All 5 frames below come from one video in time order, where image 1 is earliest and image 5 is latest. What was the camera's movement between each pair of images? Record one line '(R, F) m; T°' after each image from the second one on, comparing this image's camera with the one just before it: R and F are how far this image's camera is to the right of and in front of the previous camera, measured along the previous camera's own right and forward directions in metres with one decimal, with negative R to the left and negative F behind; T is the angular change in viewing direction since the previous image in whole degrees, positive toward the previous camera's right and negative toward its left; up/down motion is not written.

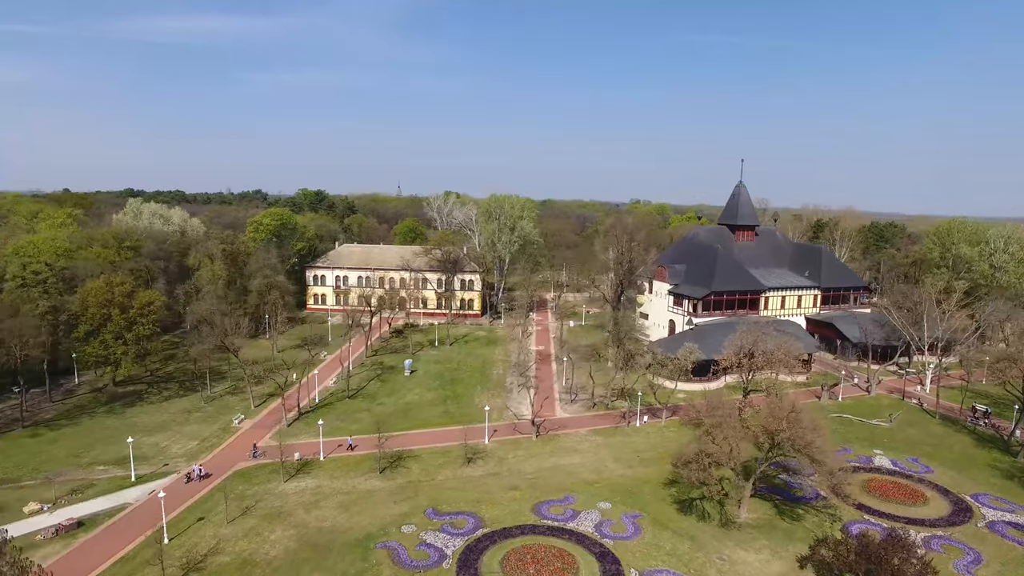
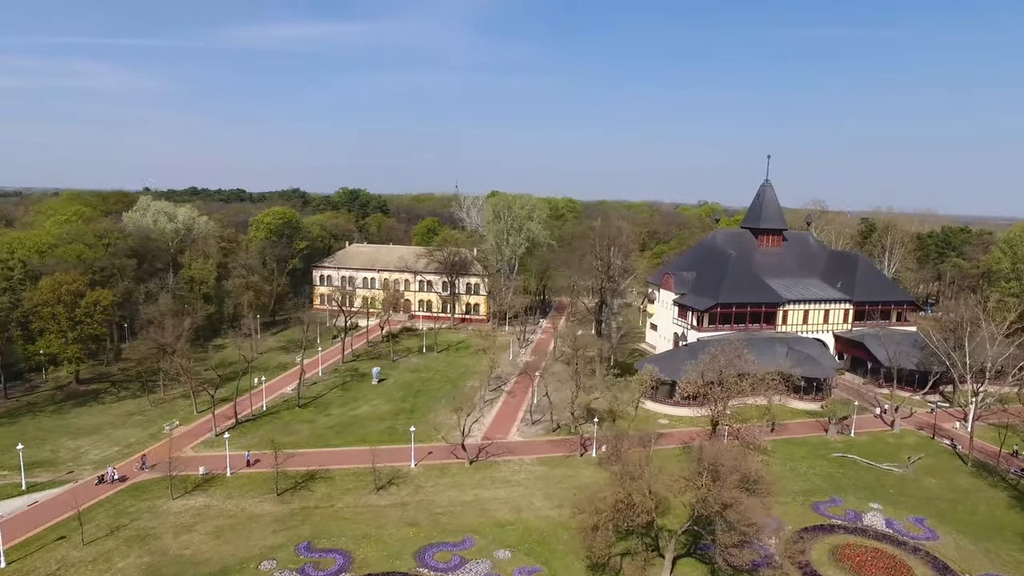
(+9.0, +4.8) m; -7°
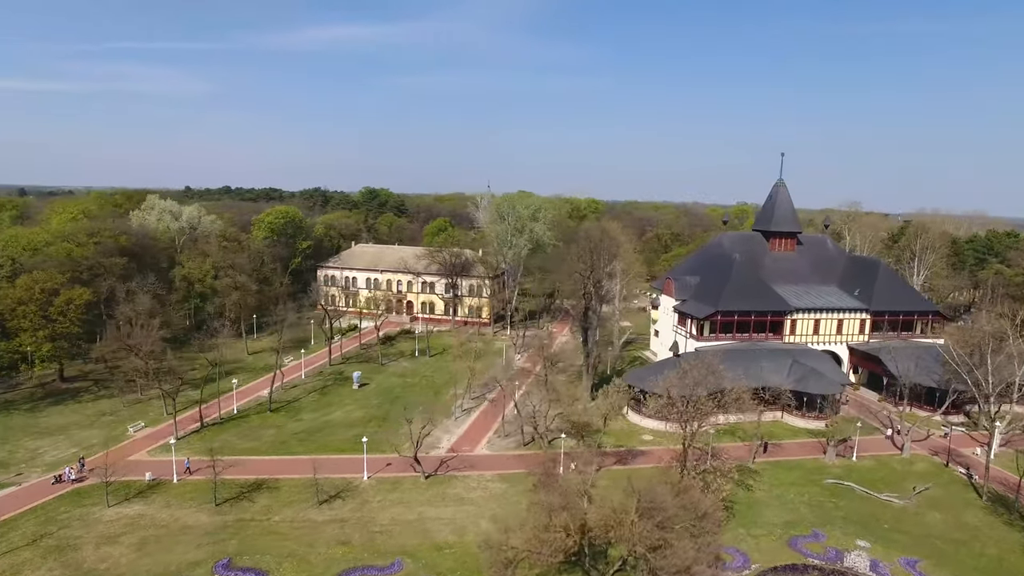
(+4.9, +2.5) m; -4°
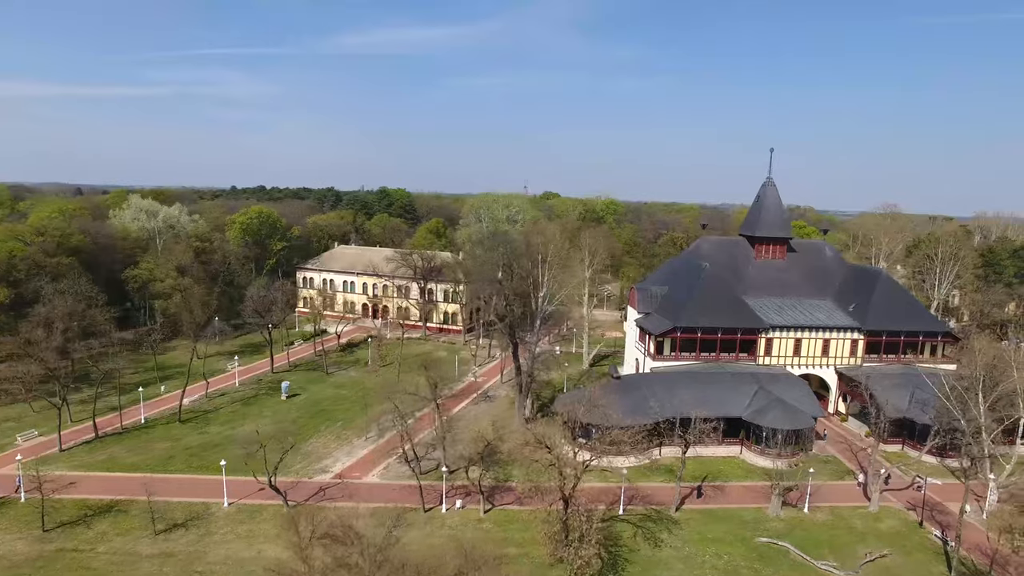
(+9.8, +5.1) m; -6°
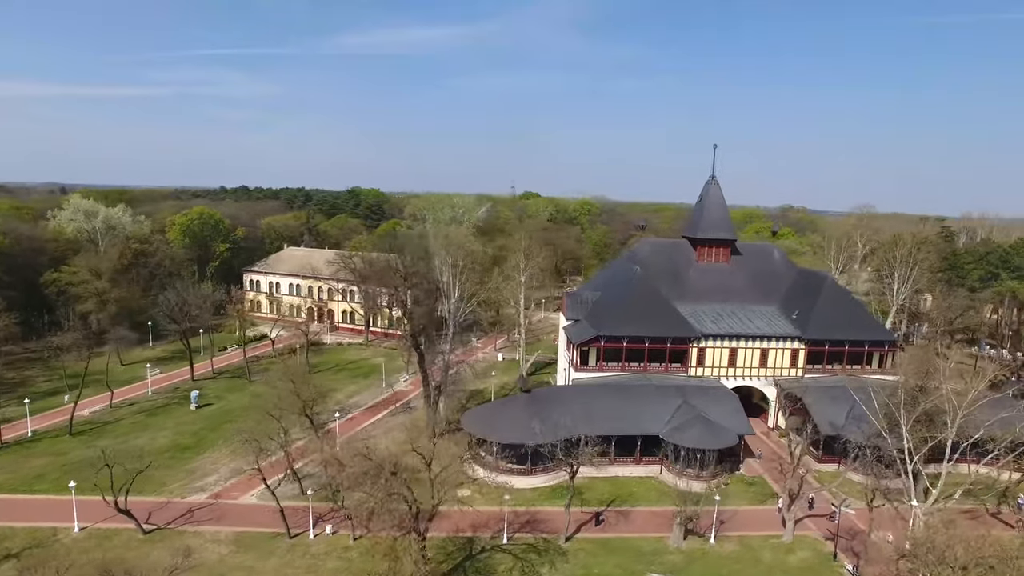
(+6.6, +2.8) m; -1°
